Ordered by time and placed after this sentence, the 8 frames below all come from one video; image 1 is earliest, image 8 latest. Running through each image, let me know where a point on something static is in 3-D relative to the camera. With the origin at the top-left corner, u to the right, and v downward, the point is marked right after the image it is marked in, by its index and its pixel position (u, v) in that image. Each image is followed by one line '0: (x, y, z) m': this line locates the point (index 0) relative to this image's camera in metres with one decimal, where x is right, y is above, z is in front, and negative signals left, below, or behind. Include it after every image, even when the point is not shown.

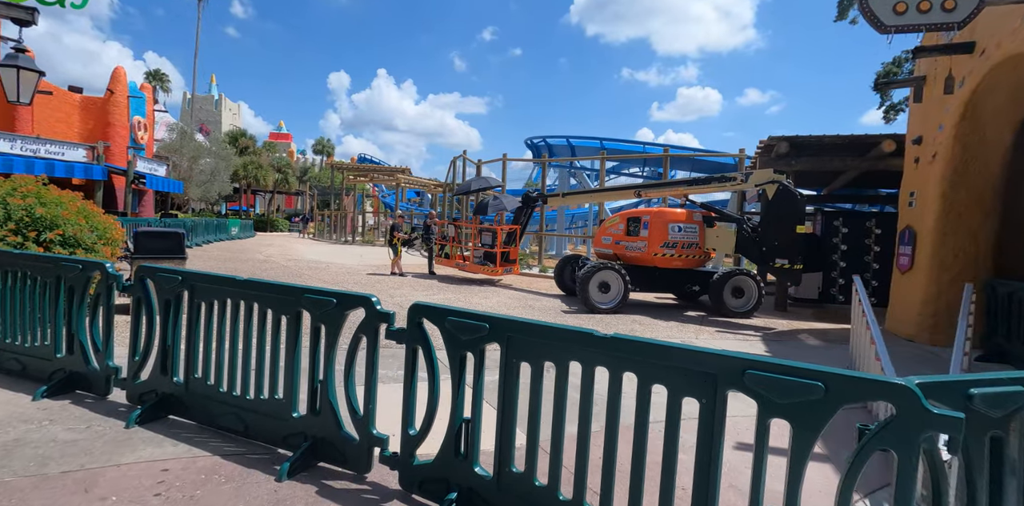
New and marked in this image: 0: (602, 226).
0: (+2.0, +0.6, +10.6) m
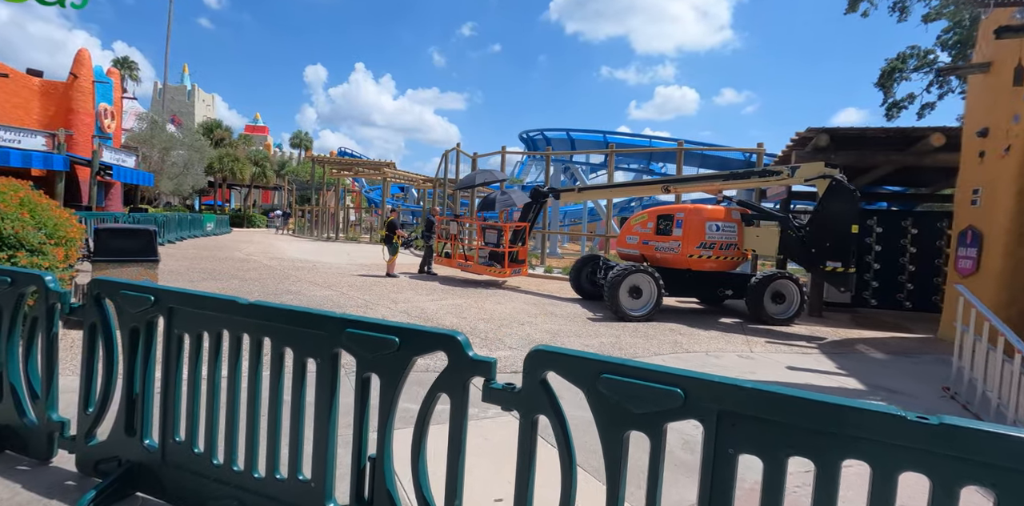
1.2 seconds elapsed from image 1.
0: (+2.3, +0.6, +9.7) m
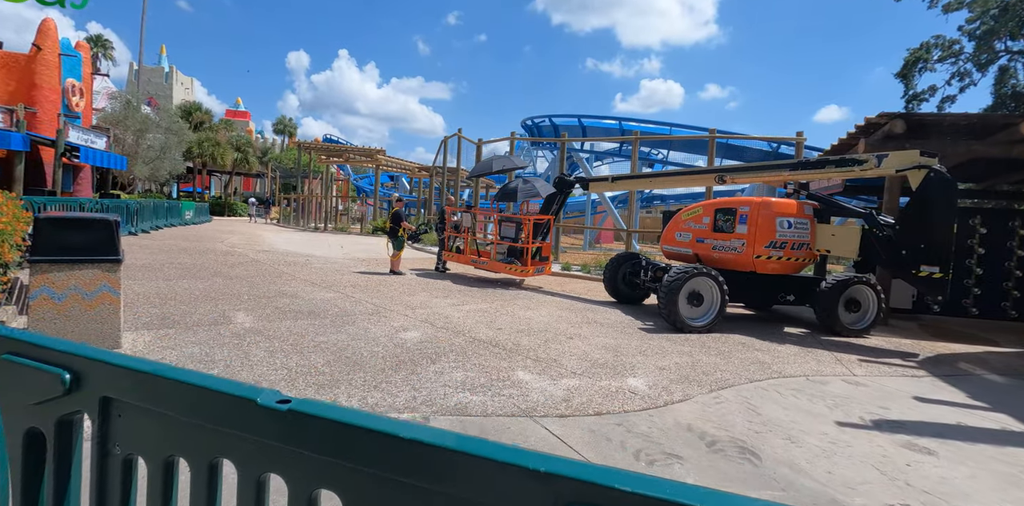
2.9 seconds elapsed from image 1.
0: (+2.8, +0.6, +8.5) m
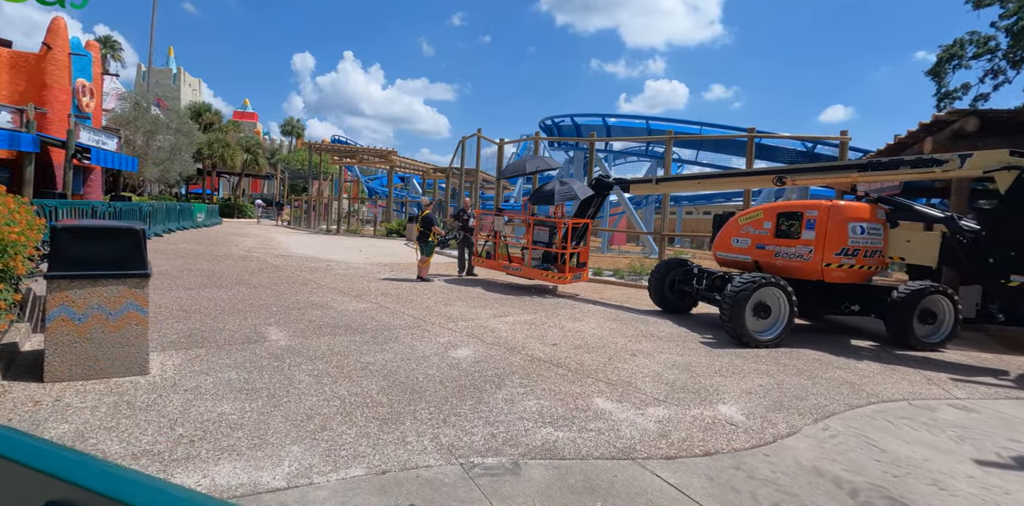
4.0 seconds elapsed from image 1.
0: (+3.5, +0.5, +7.9) m
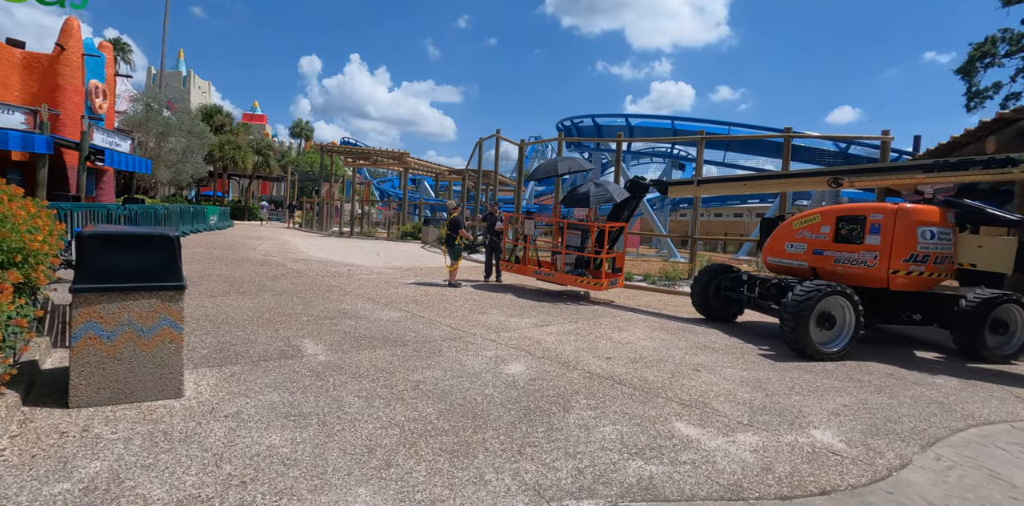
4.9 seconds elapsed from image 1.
0: (+4.1, +0.4, +7.5) m
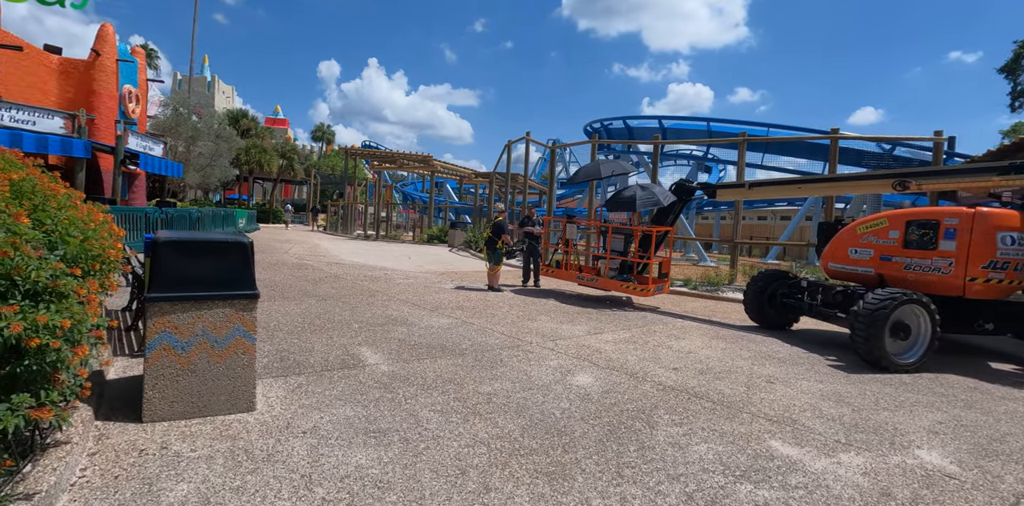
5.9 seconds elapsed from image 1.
0: (+4.8, +0.3, +7.1) m
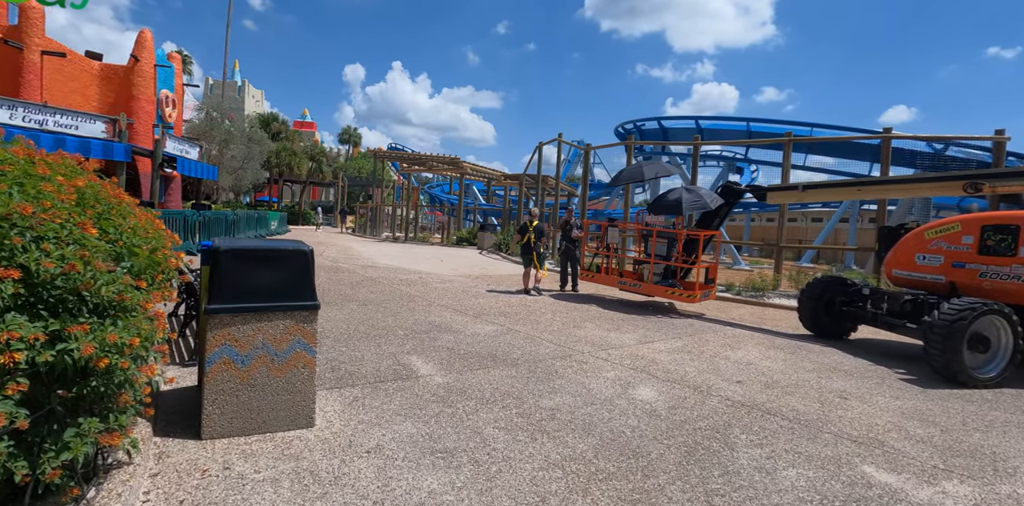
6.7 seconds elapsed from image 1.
0: (+5.4, +0.2, +6.7) m
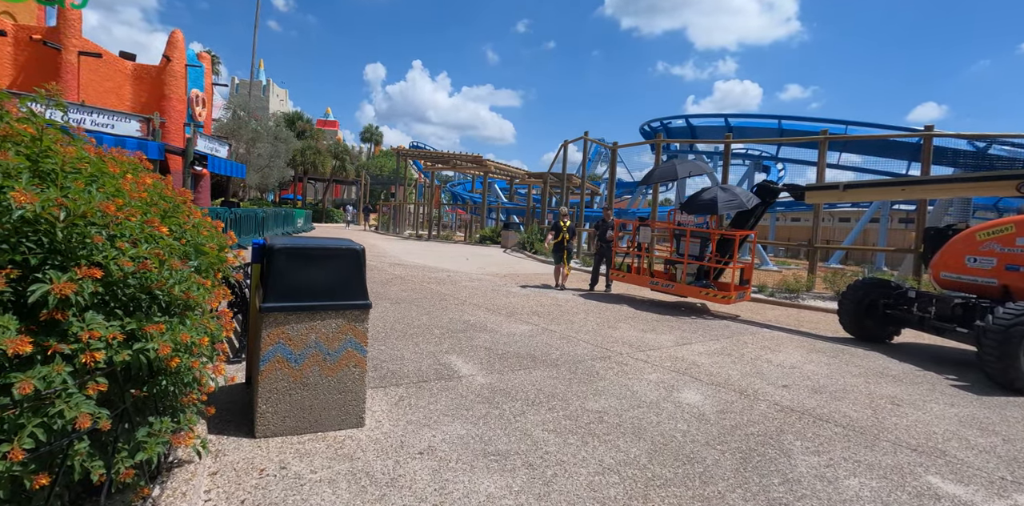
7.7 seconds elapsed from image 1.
0: (+5.9, +0.2, +6.5) m
